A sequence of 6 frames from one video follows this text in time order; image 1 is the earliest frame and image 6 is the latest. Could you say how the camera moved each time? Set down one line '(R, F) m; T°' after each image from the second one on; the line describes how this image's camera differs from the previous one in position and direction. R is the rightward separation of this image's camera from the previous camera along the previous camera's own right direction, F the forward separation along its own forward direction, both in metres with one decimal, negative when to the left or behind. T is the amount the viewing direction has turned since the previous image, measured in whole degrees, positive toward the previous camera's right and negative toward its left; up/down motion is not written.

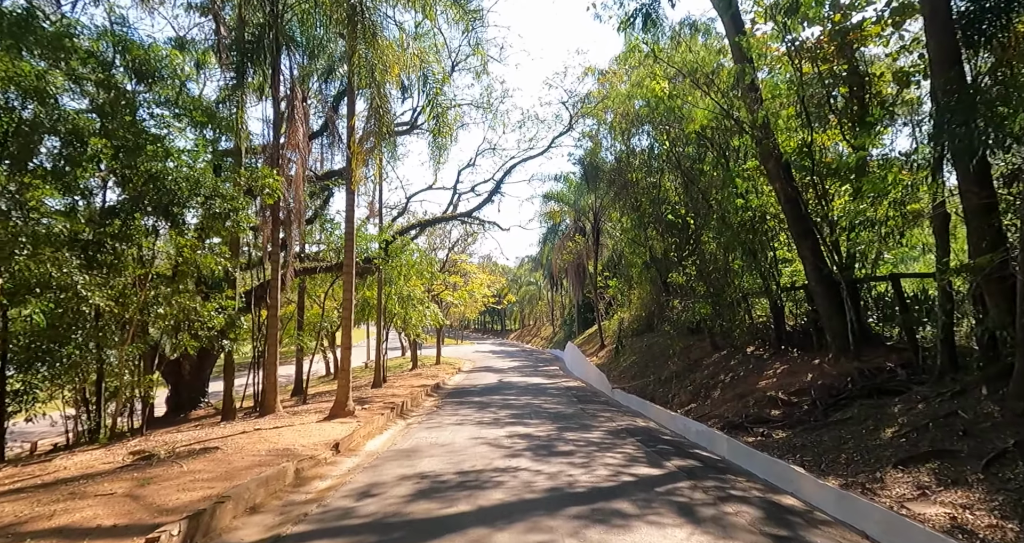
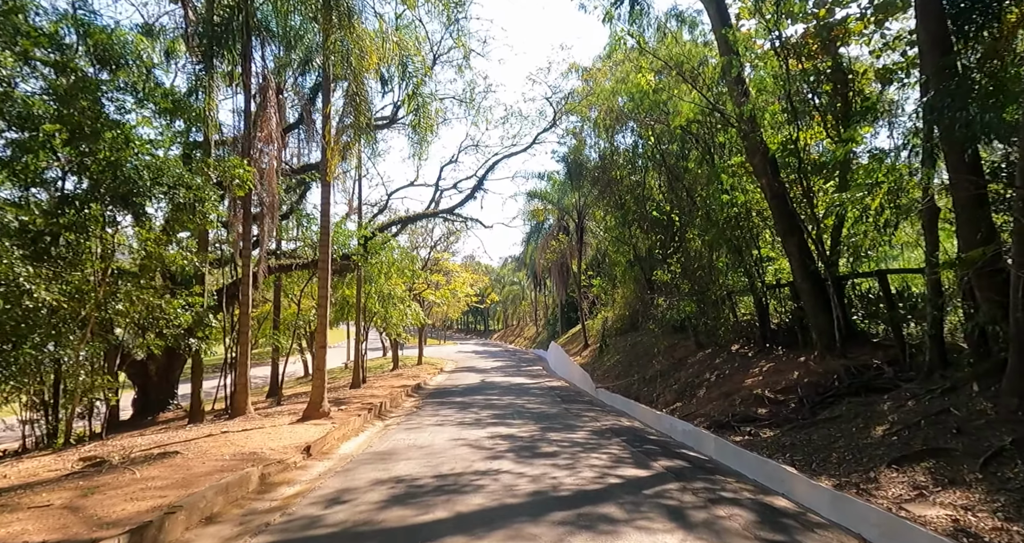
(0.0, +0.4) m; +1°
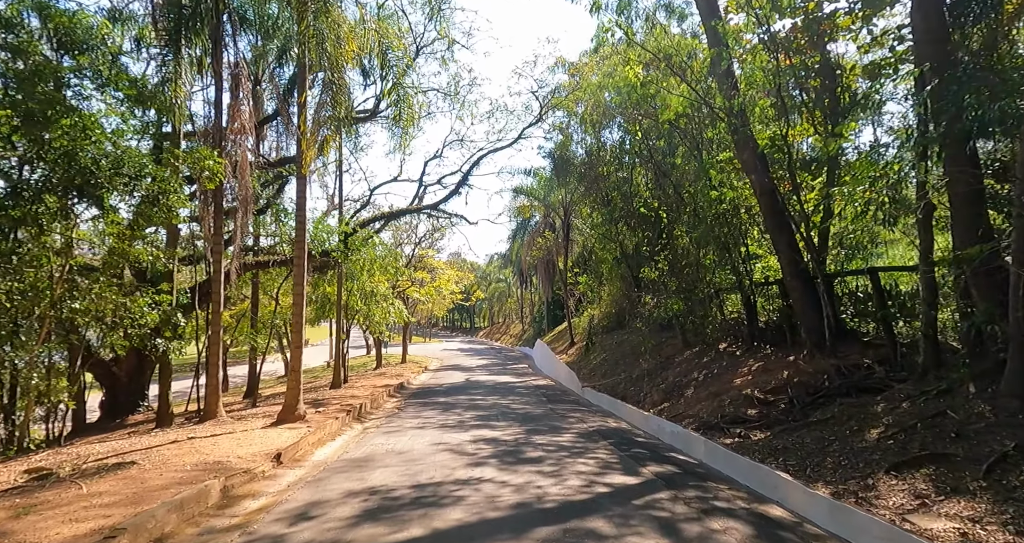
(0.0, +0.4) m; +1°
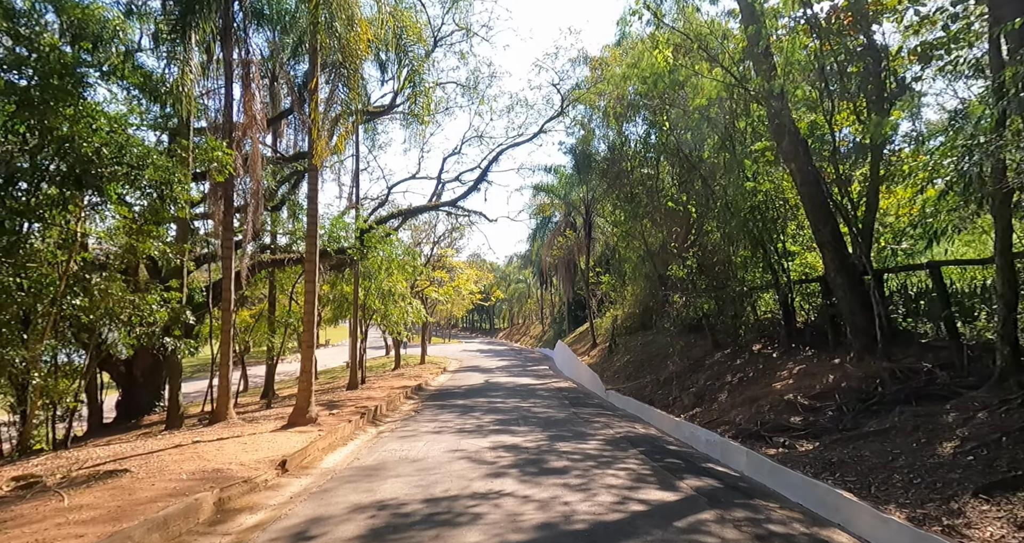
(0.0, +0.7) m; -2°
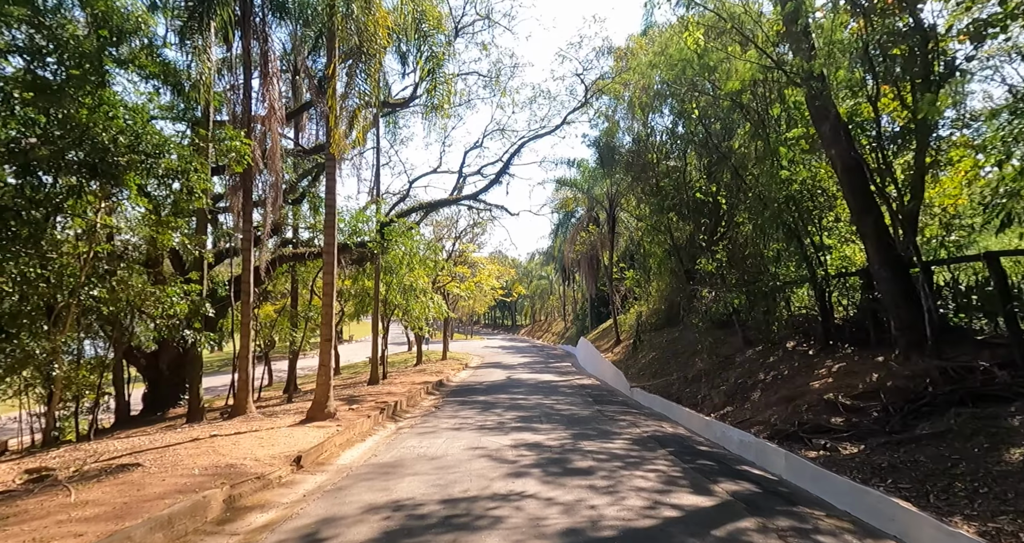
(0.0, +0.4) m; -2°
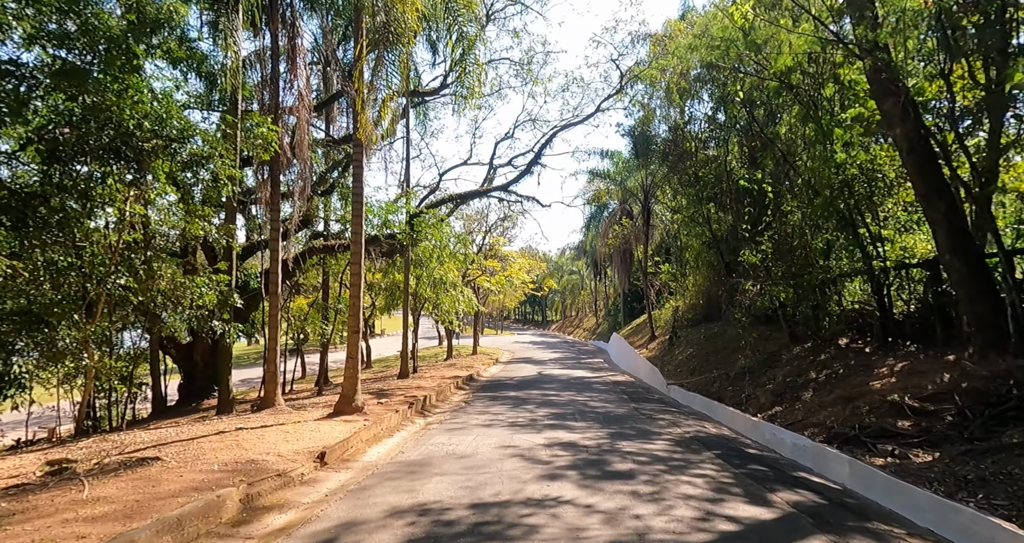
(-0.1, +0.5) m; -3°
